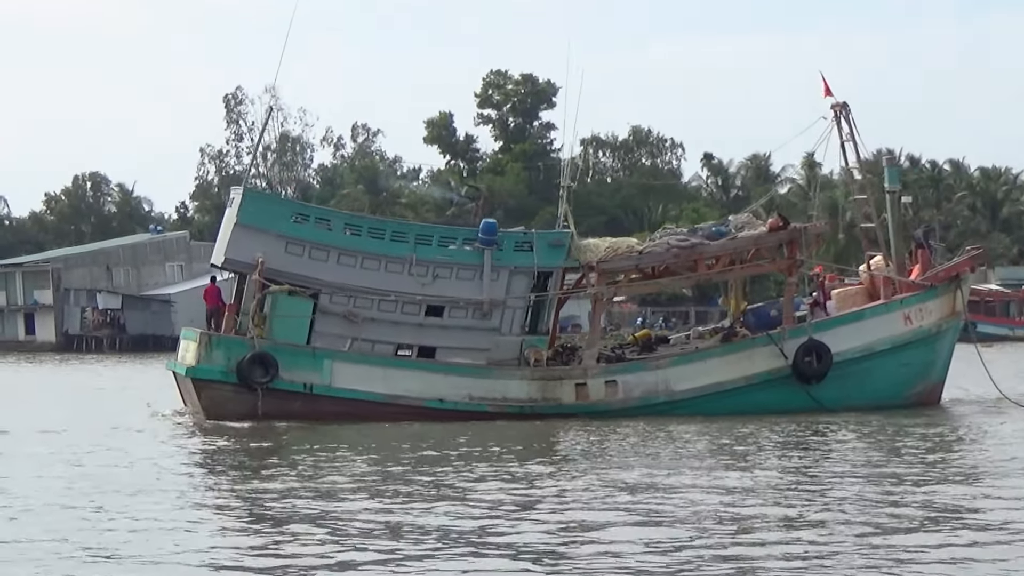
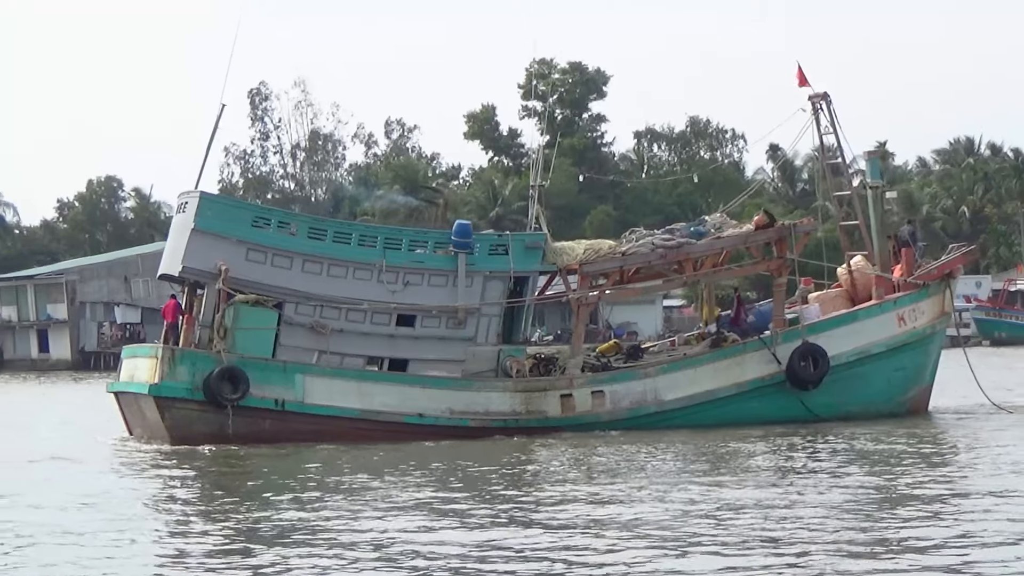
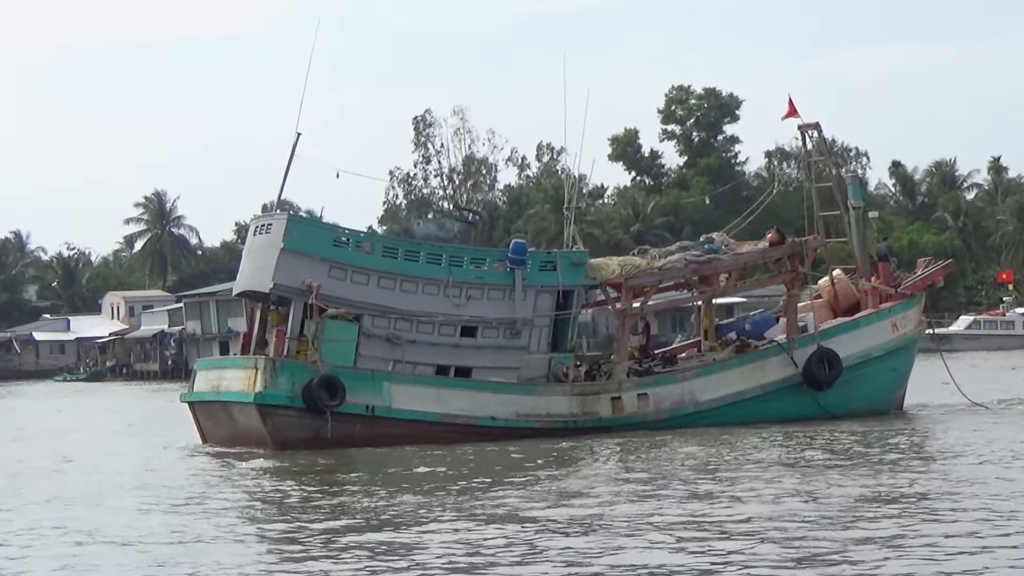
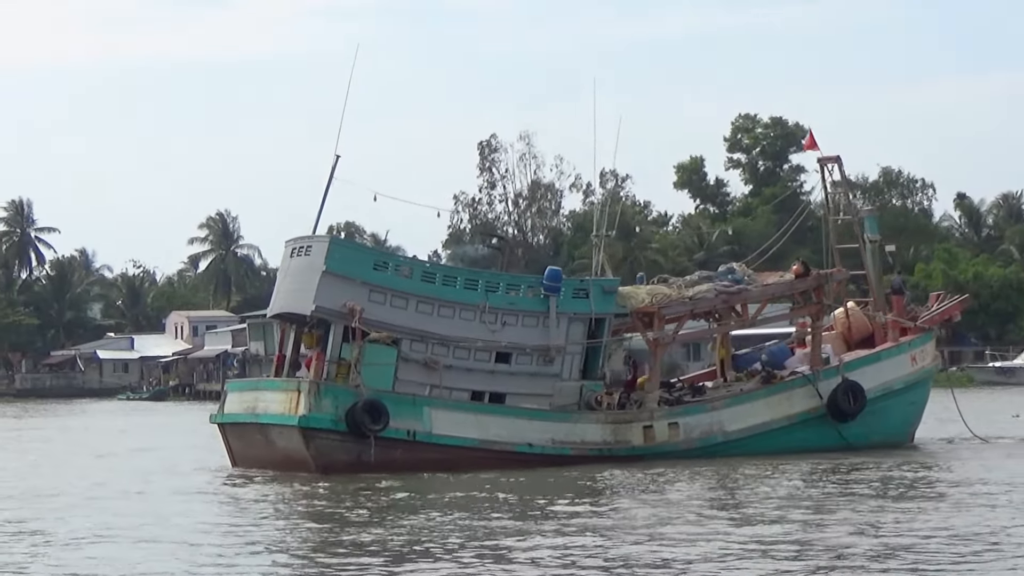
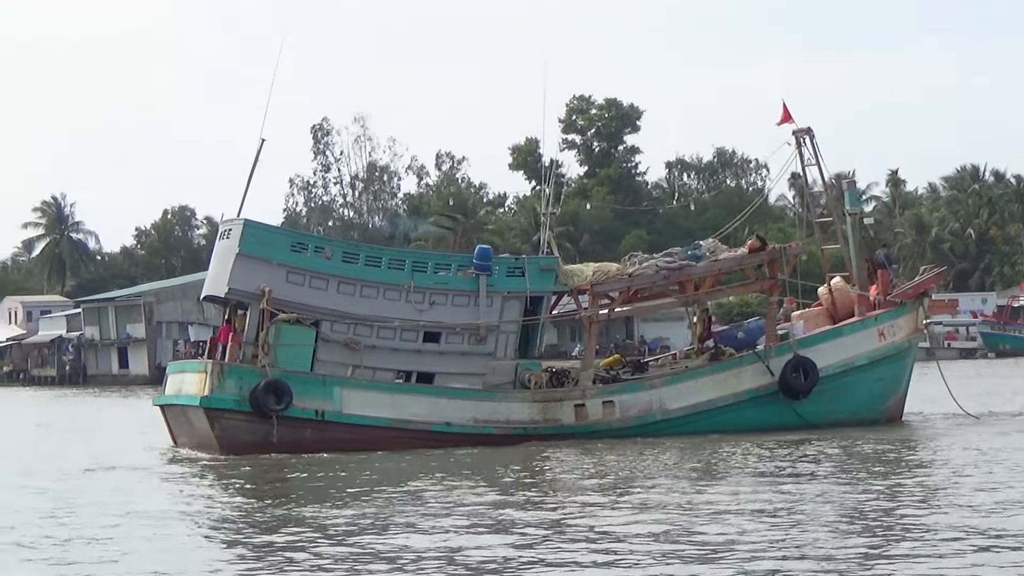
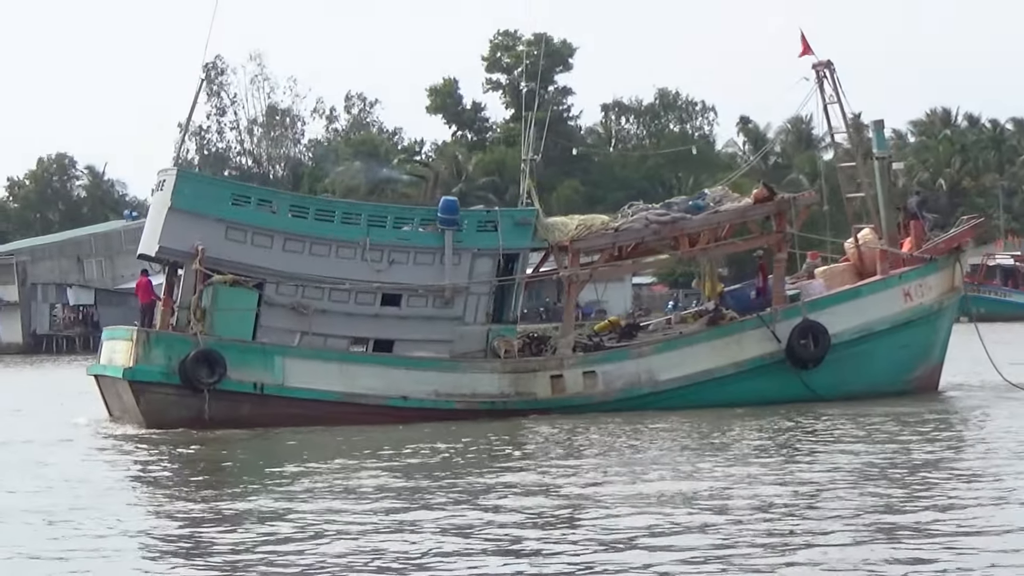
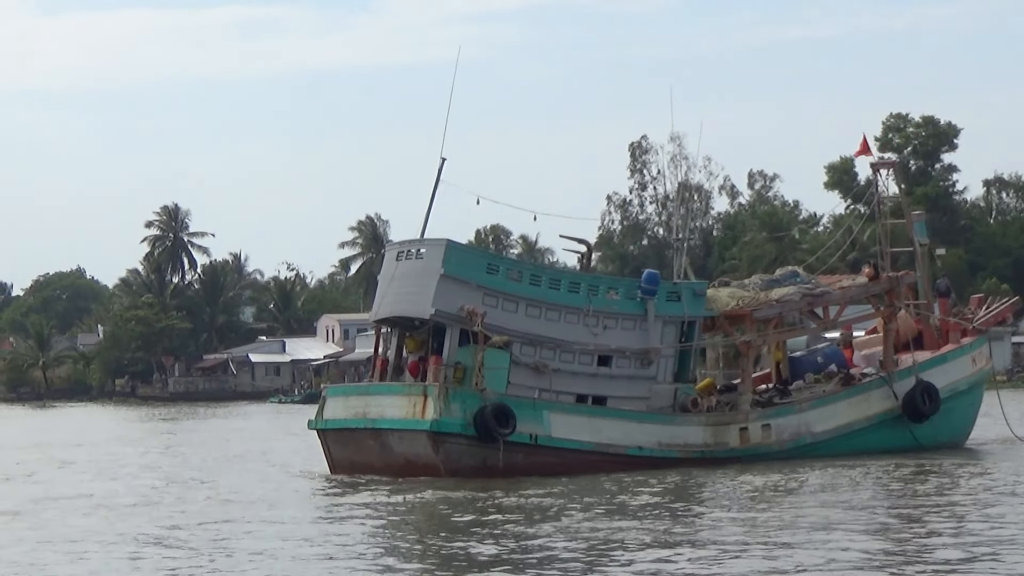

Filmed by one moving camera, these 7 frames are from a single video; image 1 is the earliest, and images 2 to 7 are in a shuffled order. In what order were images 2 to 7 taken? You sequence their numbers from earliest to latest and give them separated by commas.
6, 2, 5, 3, 4, 7
